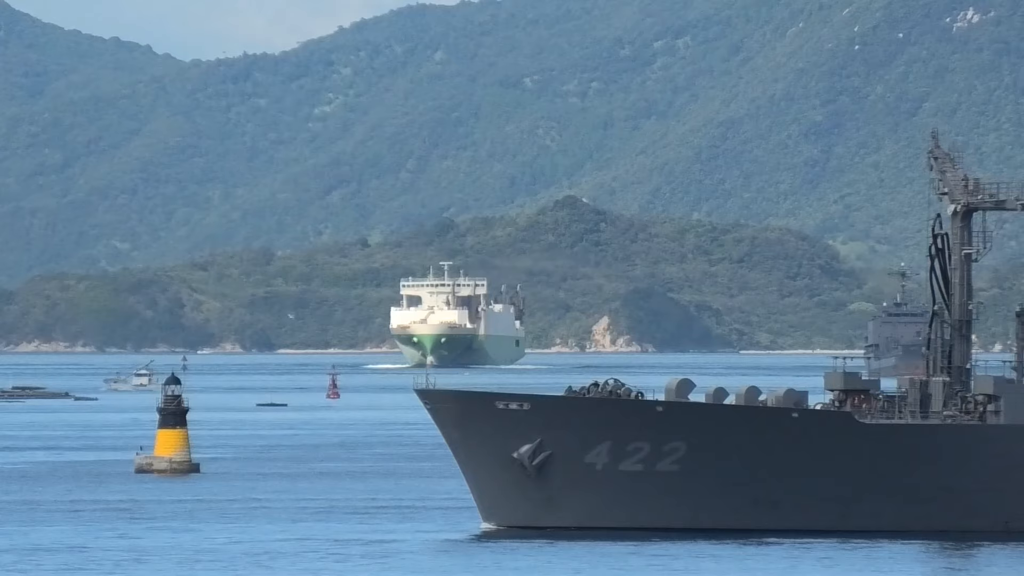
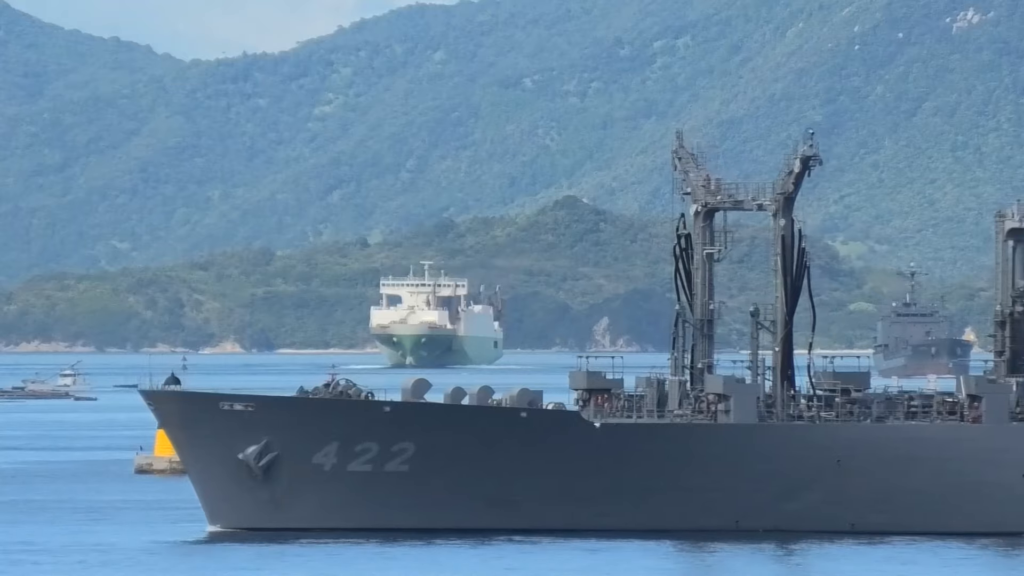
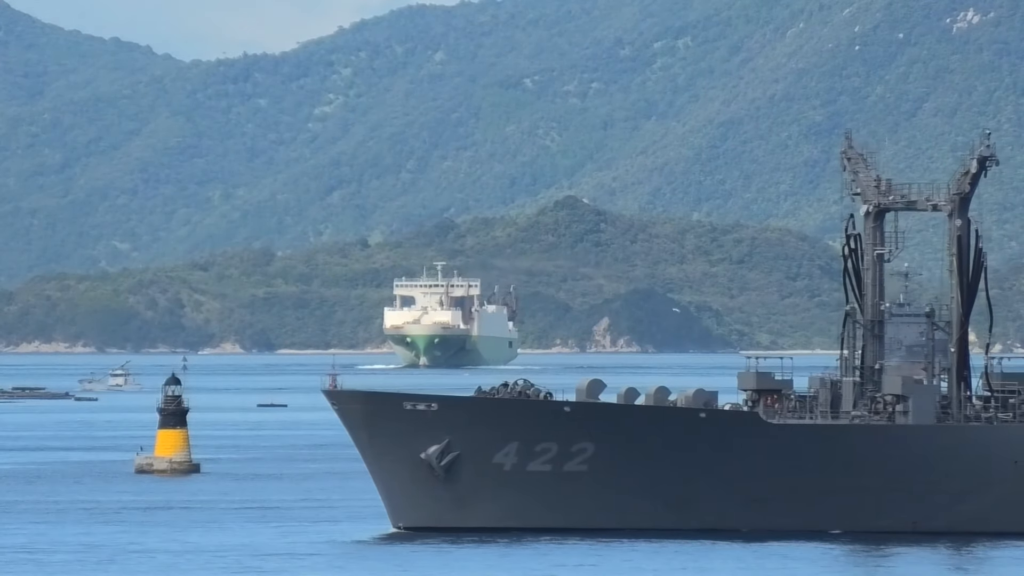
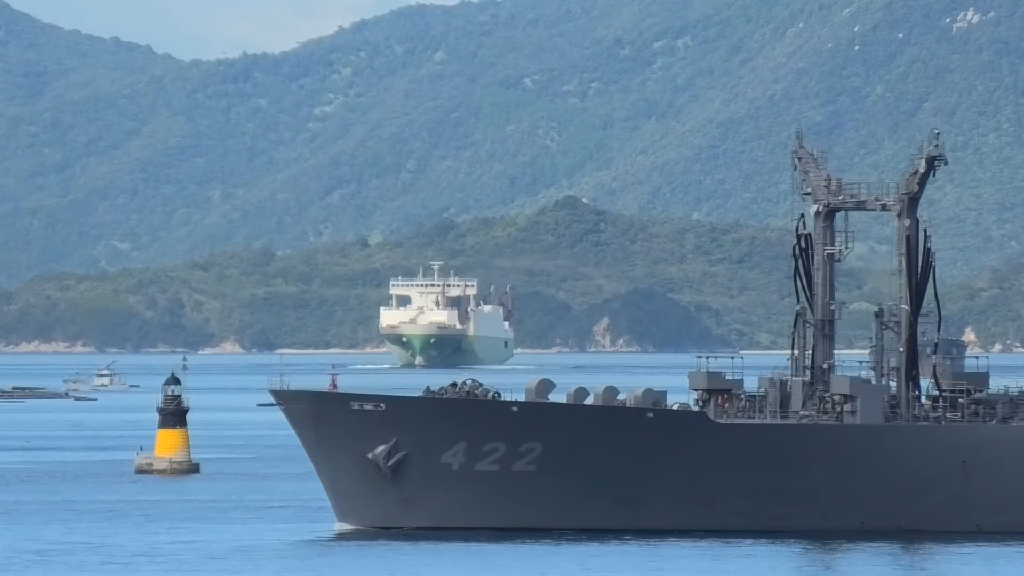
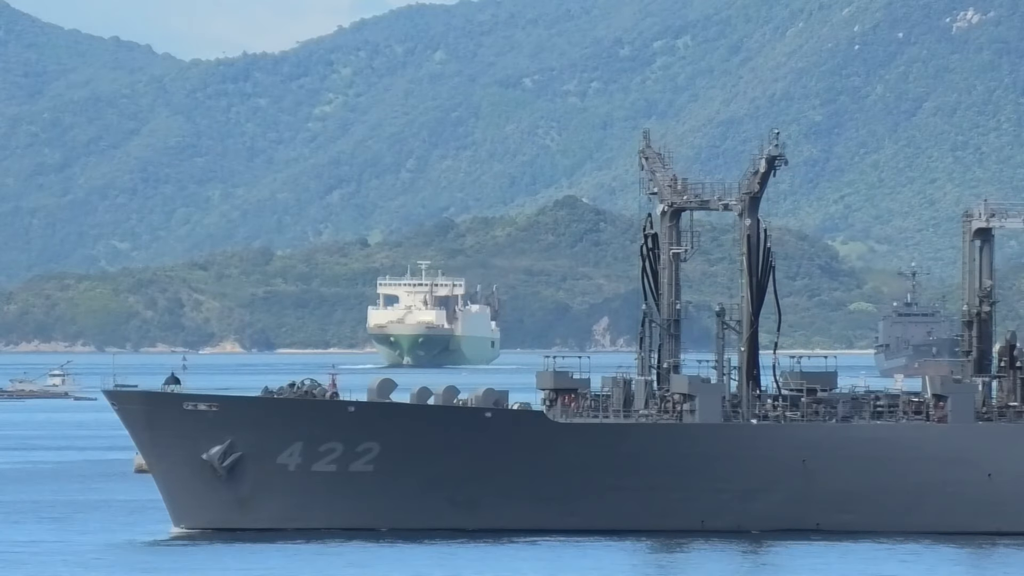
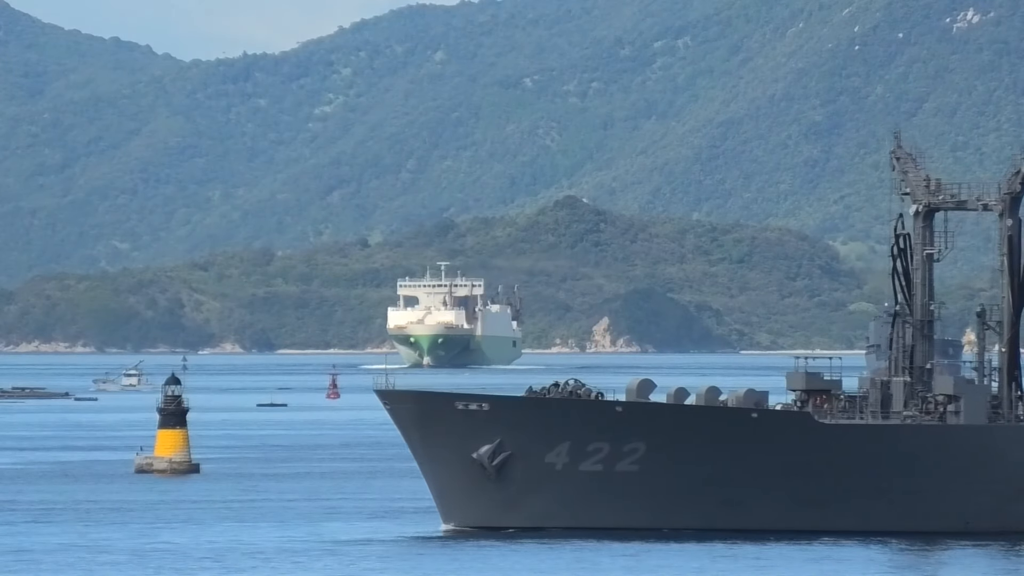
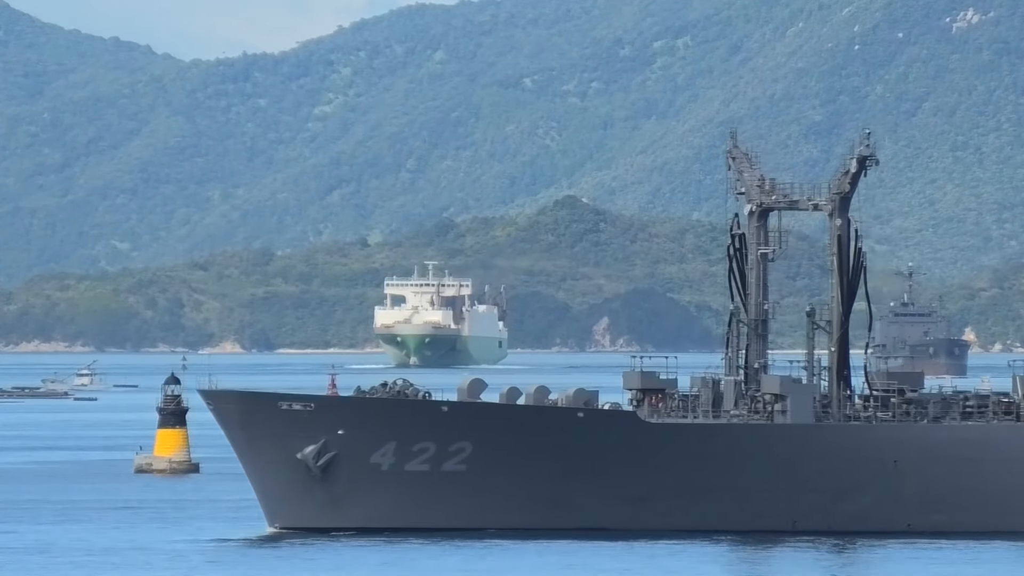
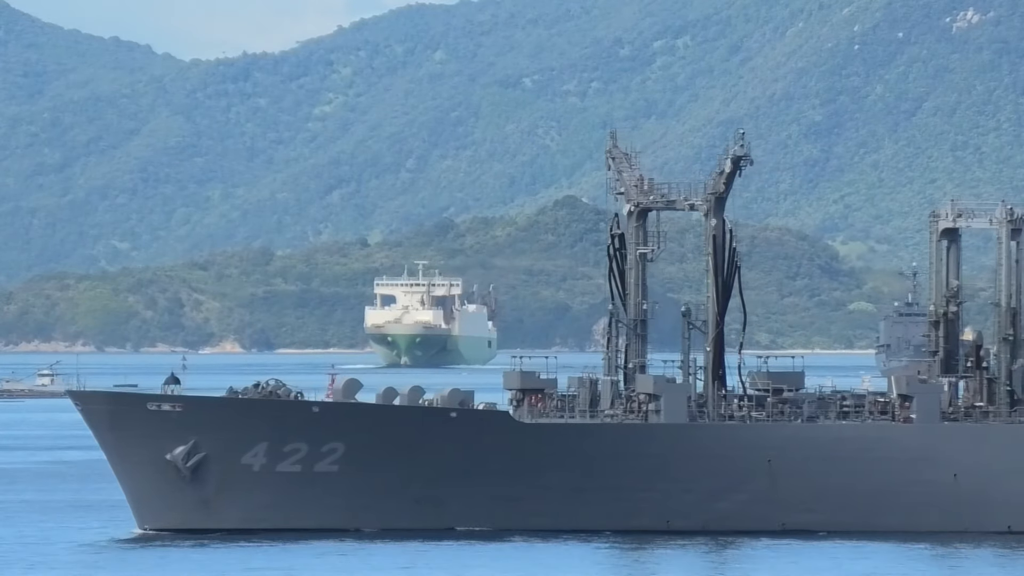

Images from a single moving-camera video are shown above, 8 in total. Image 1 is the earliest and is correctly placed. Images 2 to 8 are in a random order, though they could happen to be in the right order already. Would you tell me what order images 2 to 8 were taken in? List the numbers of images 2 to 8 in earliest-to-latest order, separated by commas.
6, 3, 4, 7, 2, 5, 8
